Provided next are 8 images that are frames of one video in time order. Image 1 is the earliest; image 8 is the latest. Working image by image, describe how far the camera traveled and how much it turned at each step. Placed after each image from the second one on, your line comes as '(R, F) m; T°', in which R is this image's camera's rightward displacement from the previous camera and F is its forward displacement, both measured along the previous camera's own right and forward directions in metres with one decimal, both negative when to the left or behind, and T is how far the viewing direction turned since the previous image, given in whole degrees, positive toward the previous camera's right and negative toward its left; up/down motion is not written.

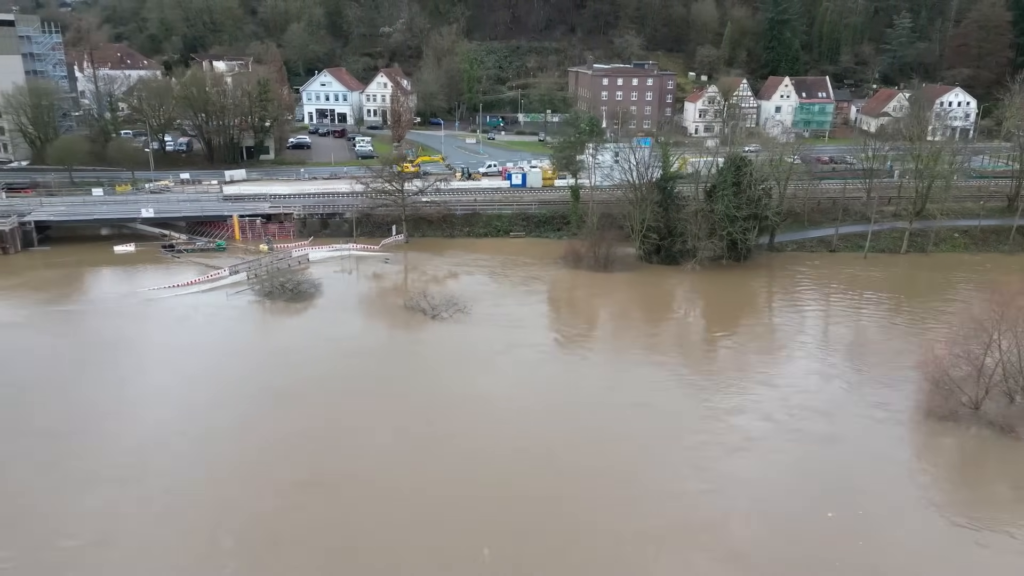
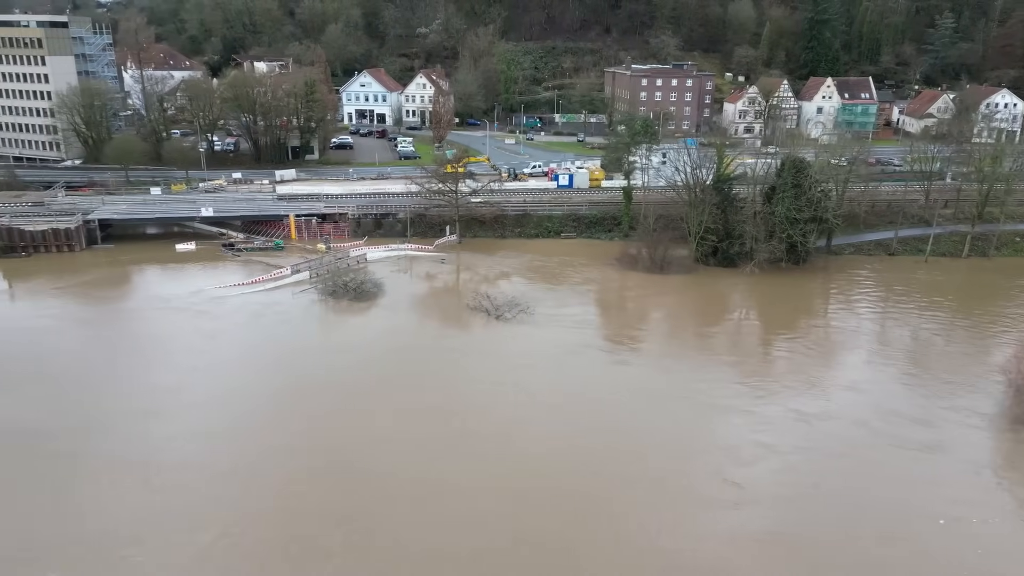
(-1.5, -0.1) m; -2°
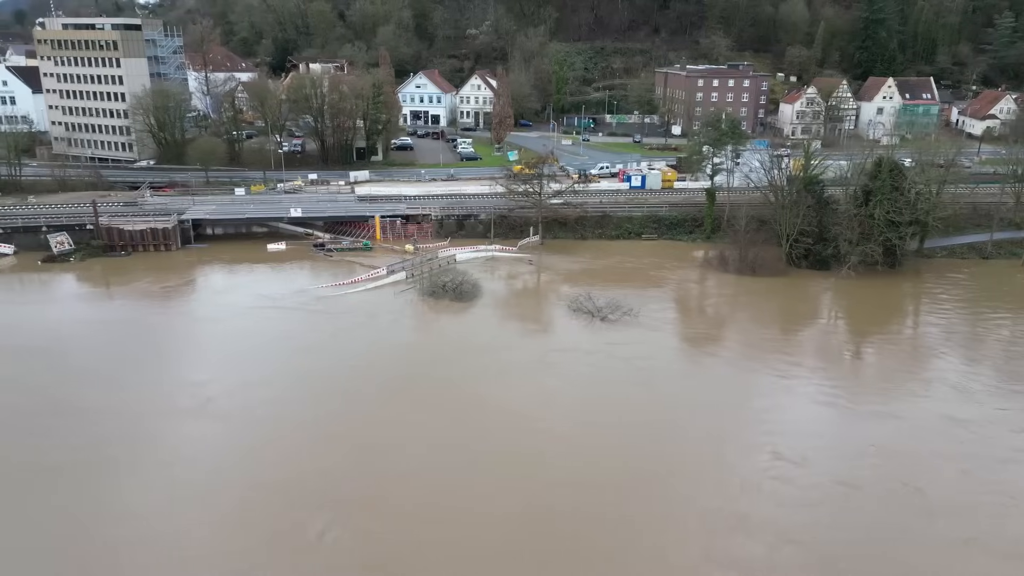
(-2.8, -0.2) m; -2°
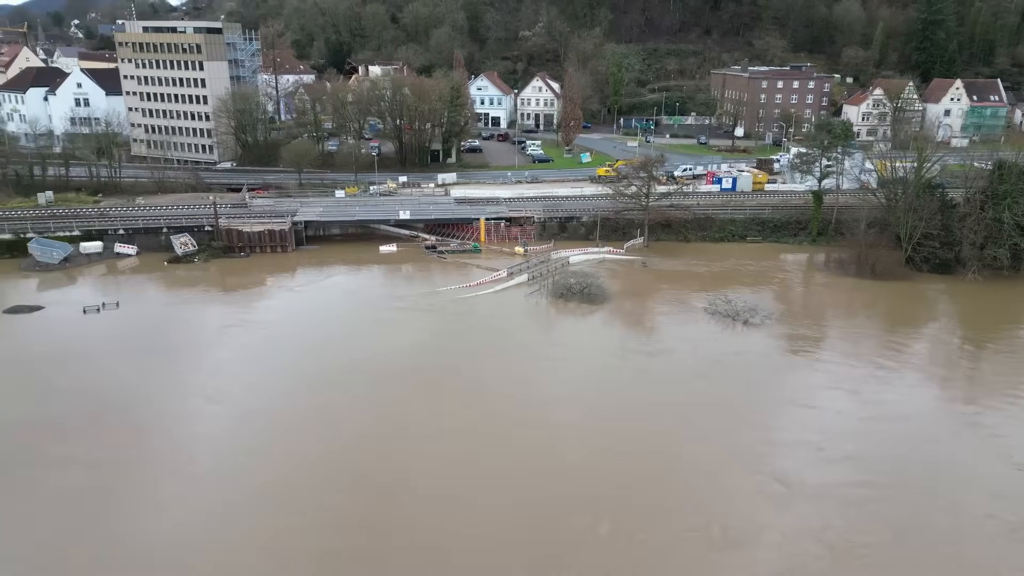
(-4.4, -0.2) m; -1°
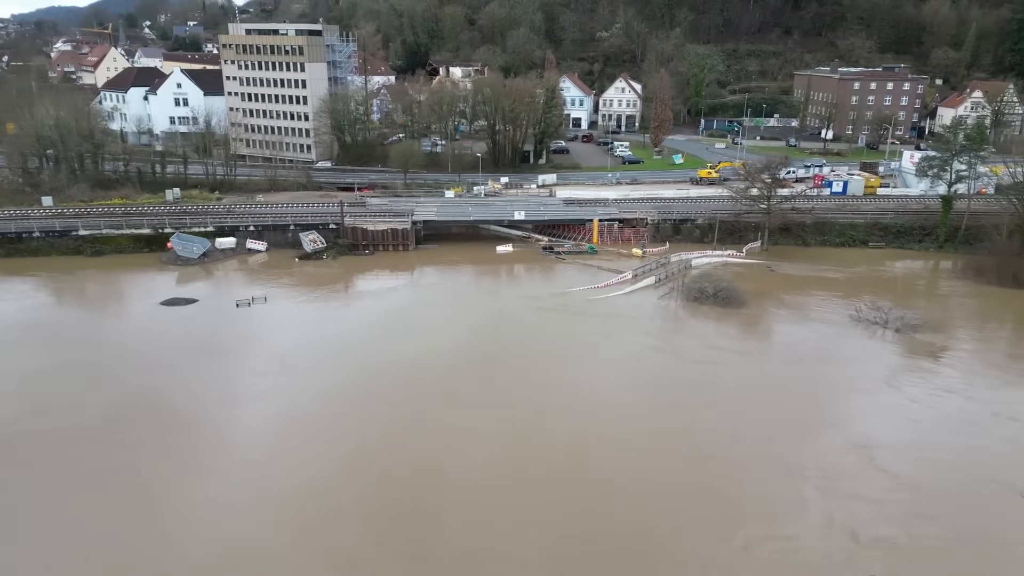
(-3.4, -0.2) m; -3°
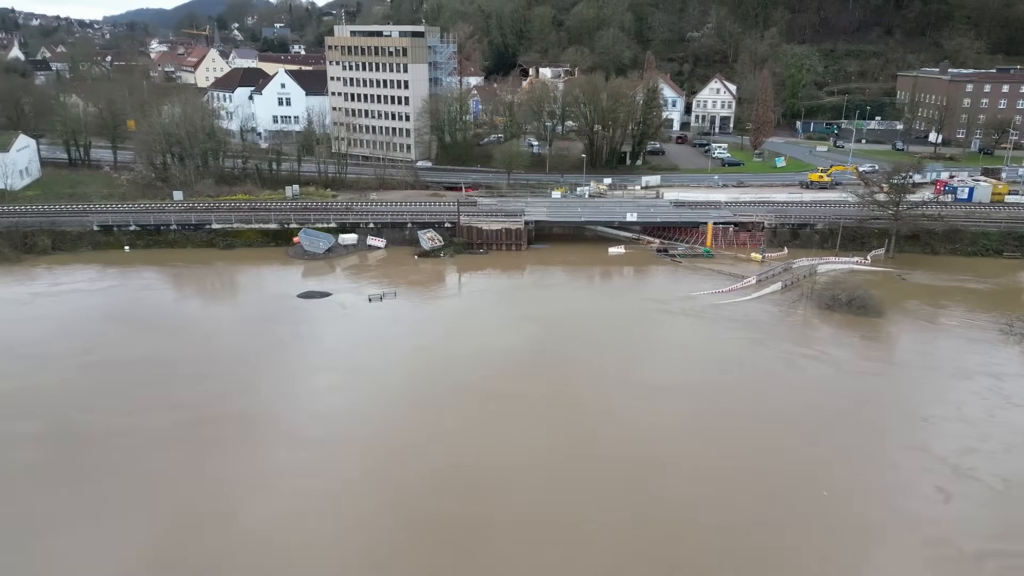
(-2.4, -0.1) m; -5°
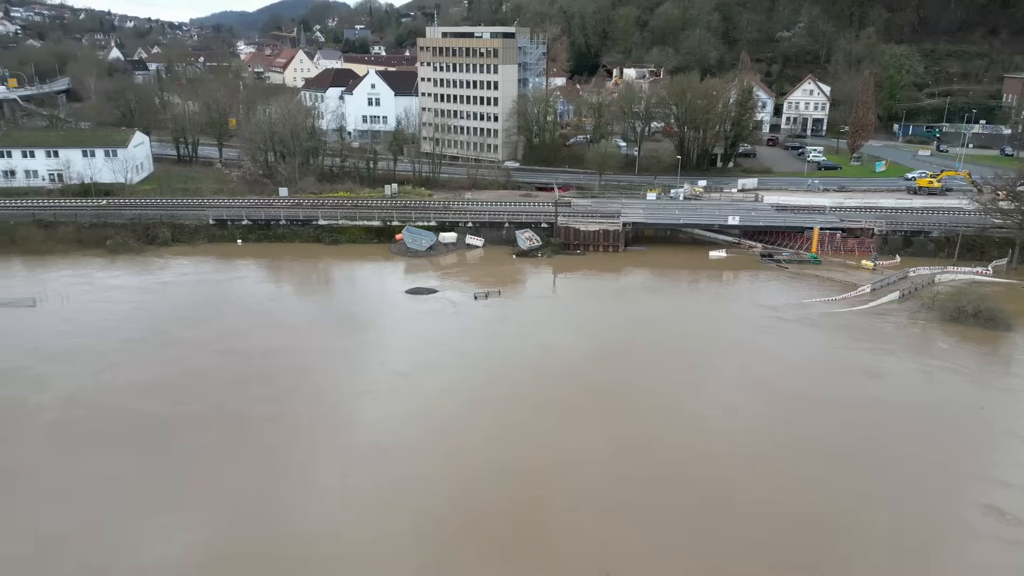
(-1.6, 0.0) m; -5°
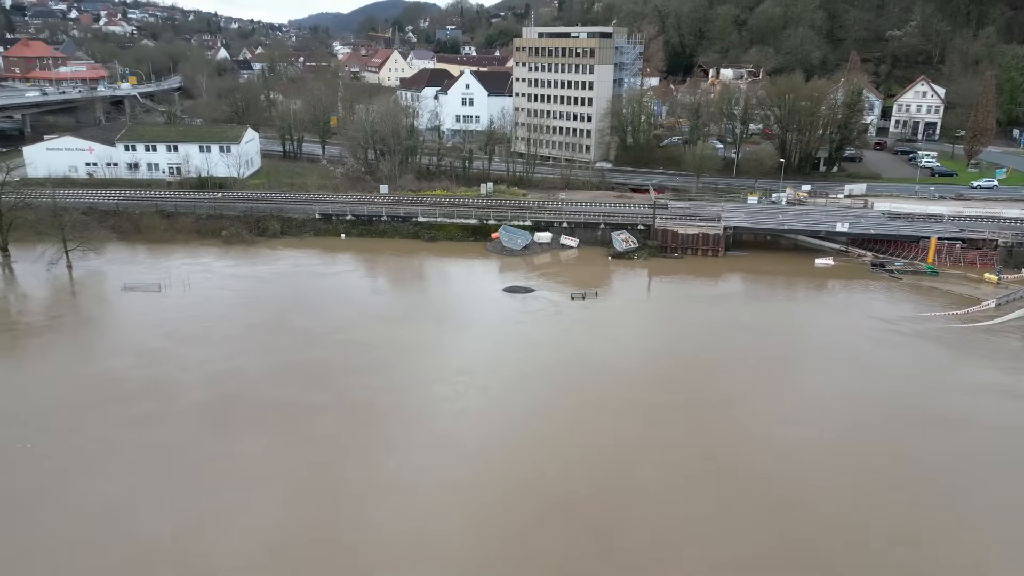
(-0.8, 0.0) m; -6°
